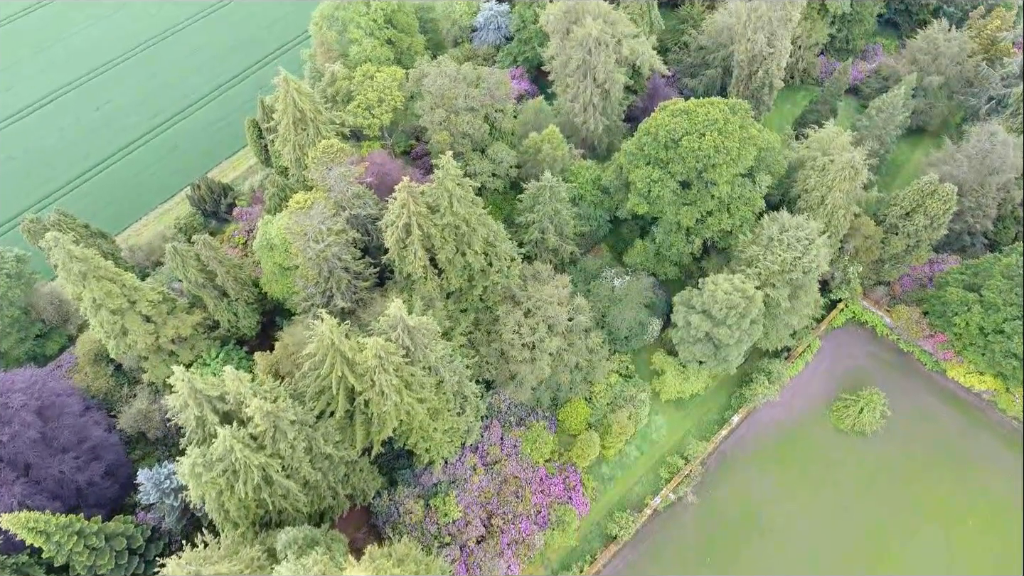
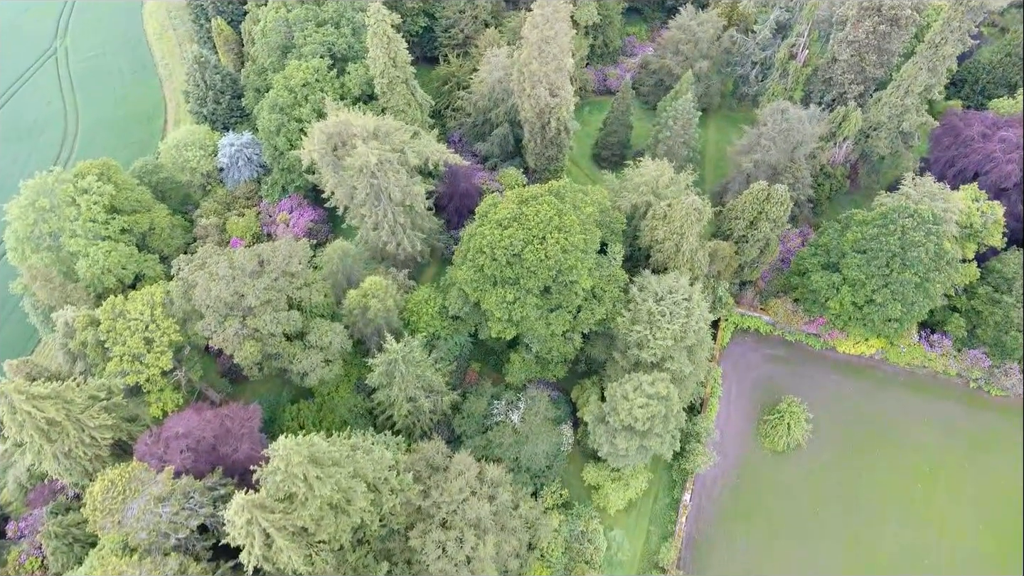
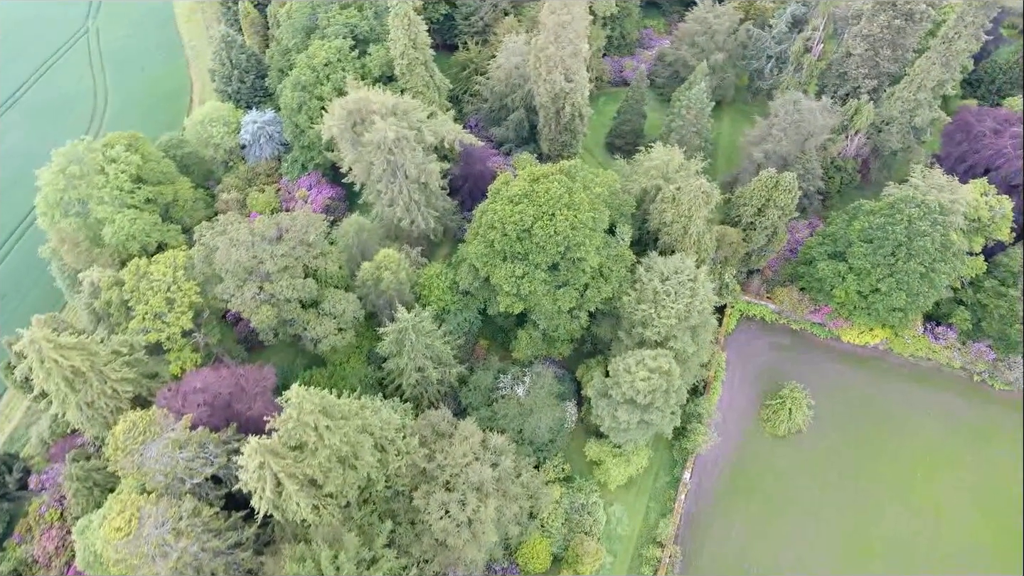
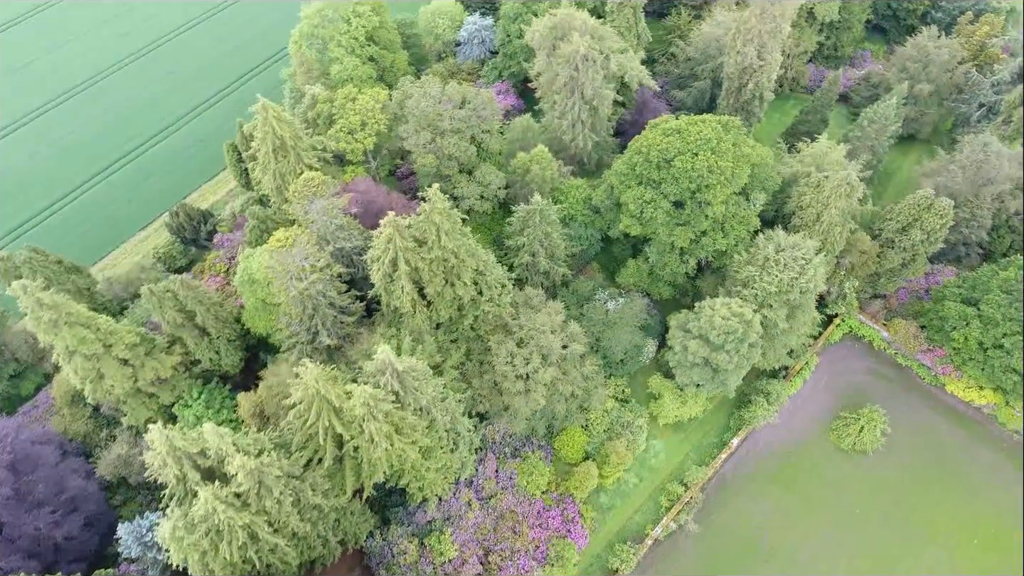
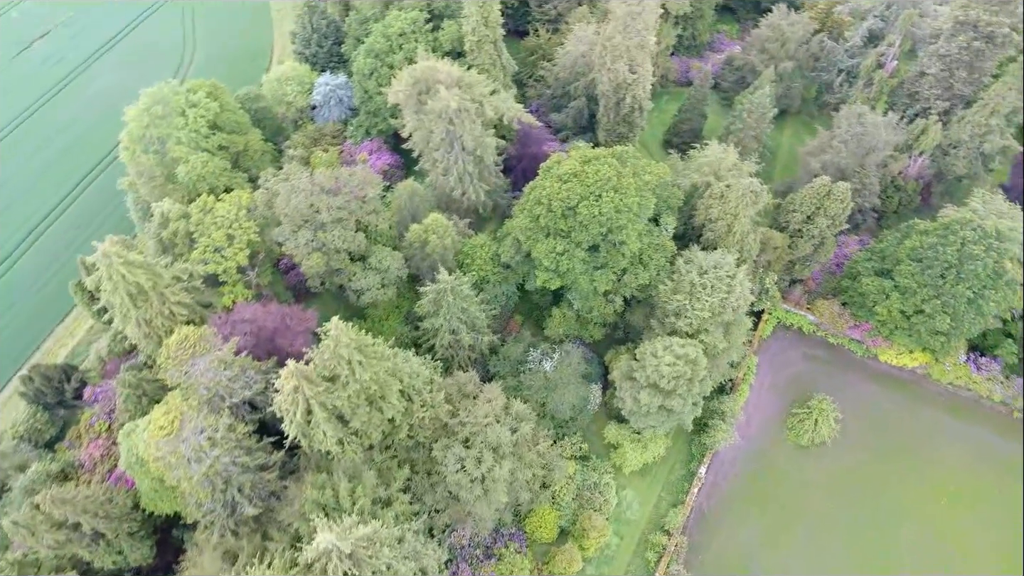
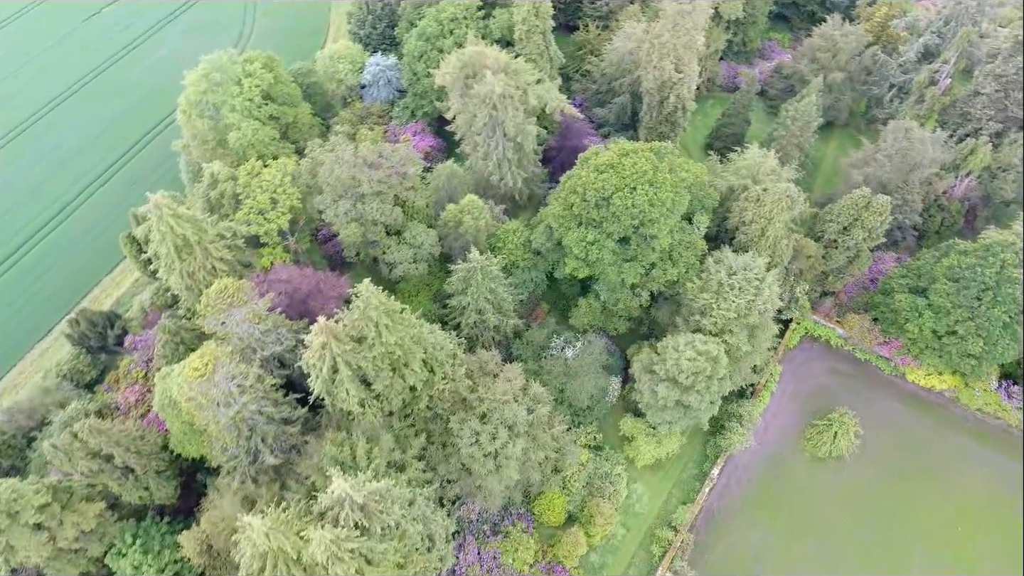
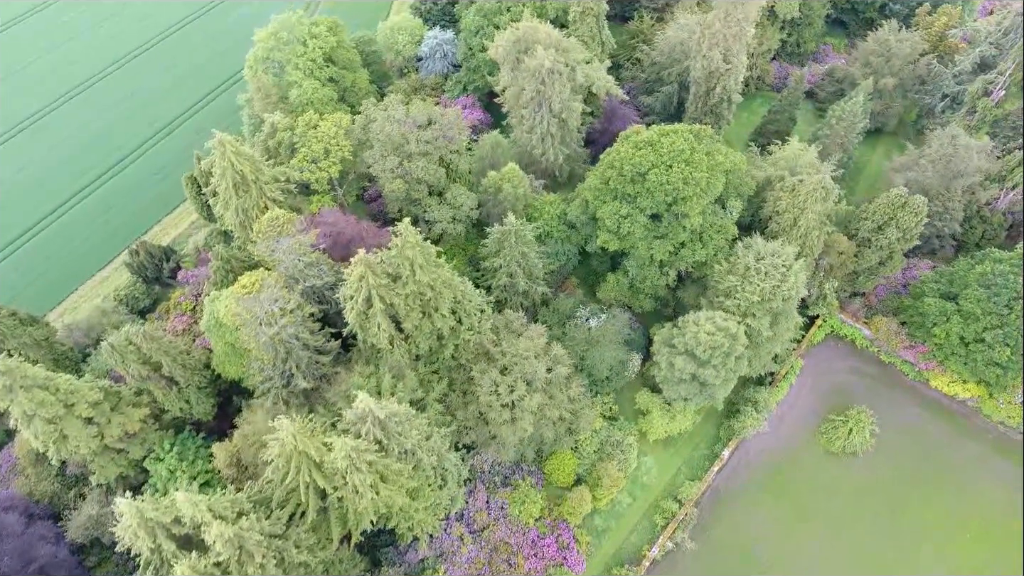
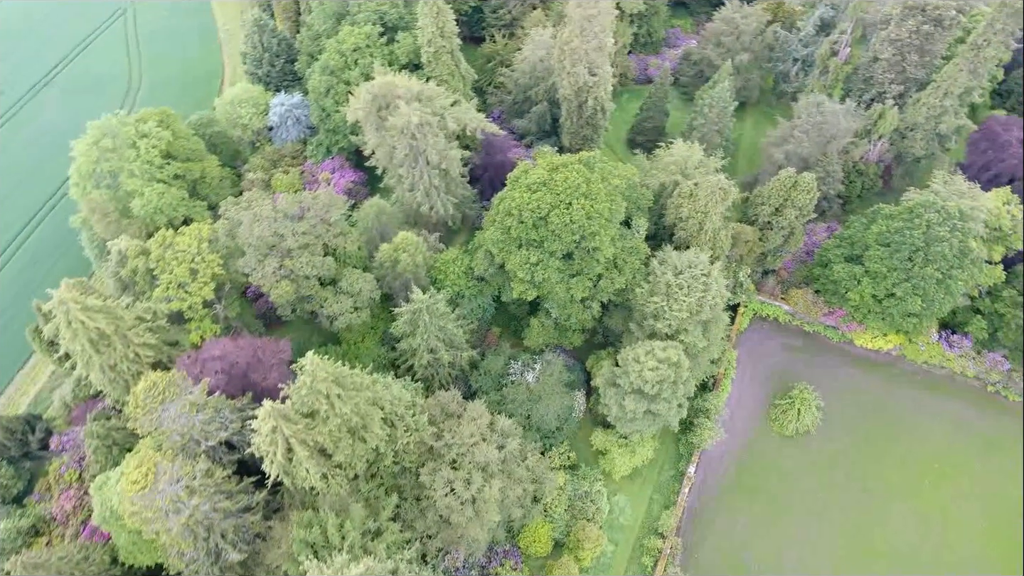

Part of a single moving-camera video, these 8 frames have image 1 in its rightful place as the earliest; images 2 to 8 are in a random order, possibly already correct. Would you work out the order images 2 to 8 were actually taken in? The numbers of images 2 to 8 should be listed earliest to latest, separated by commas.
4, 7, 6, 5, 8, 3, 2
